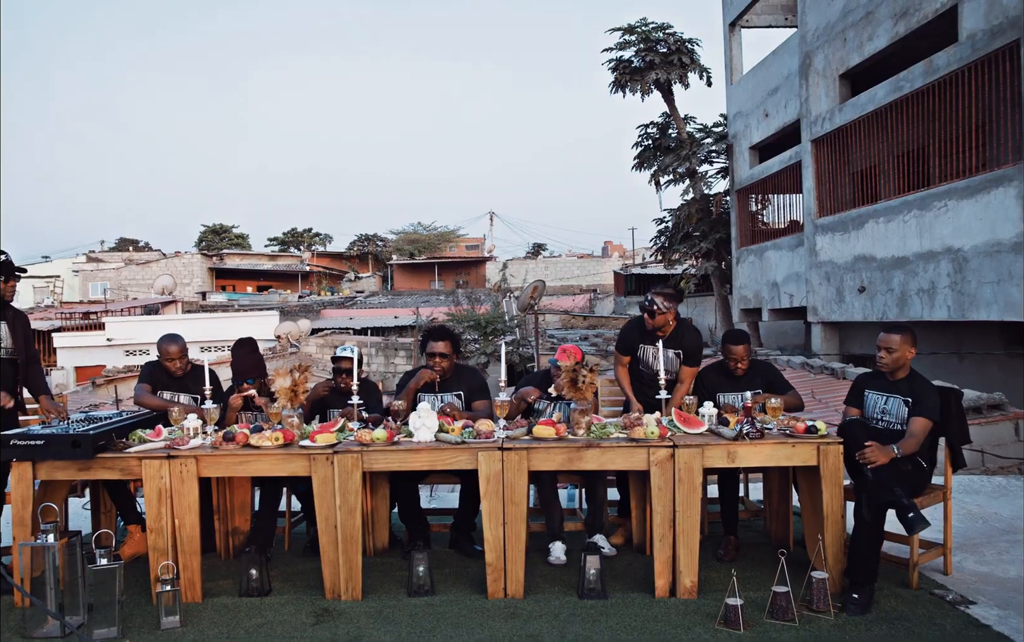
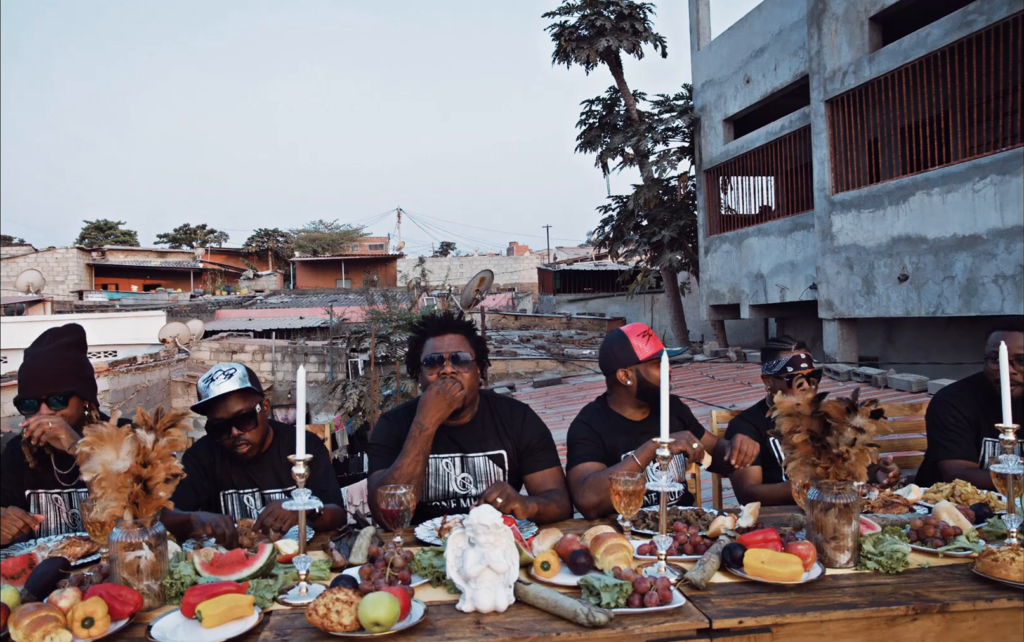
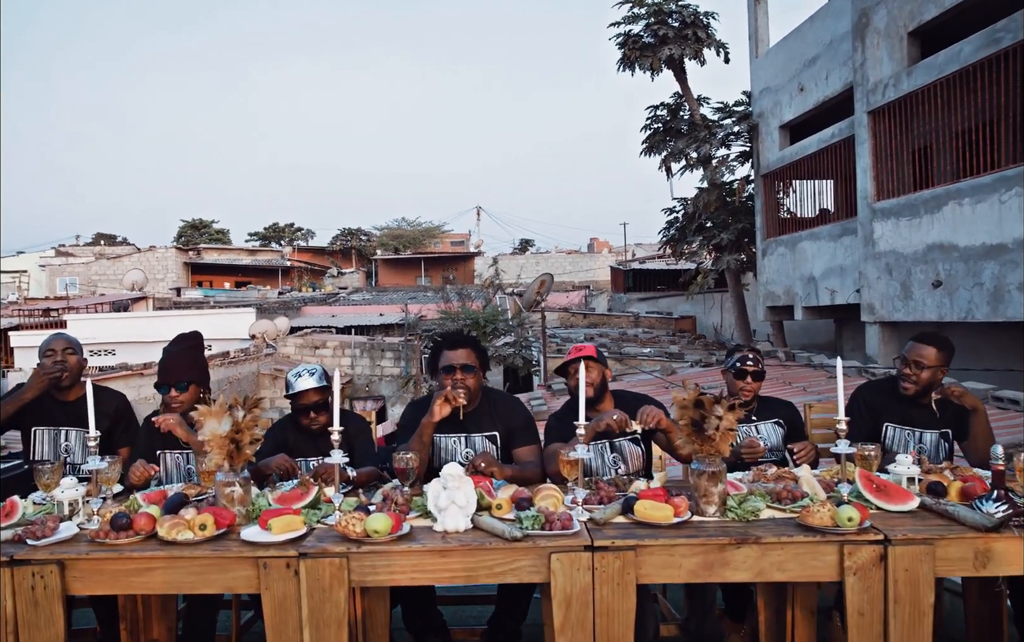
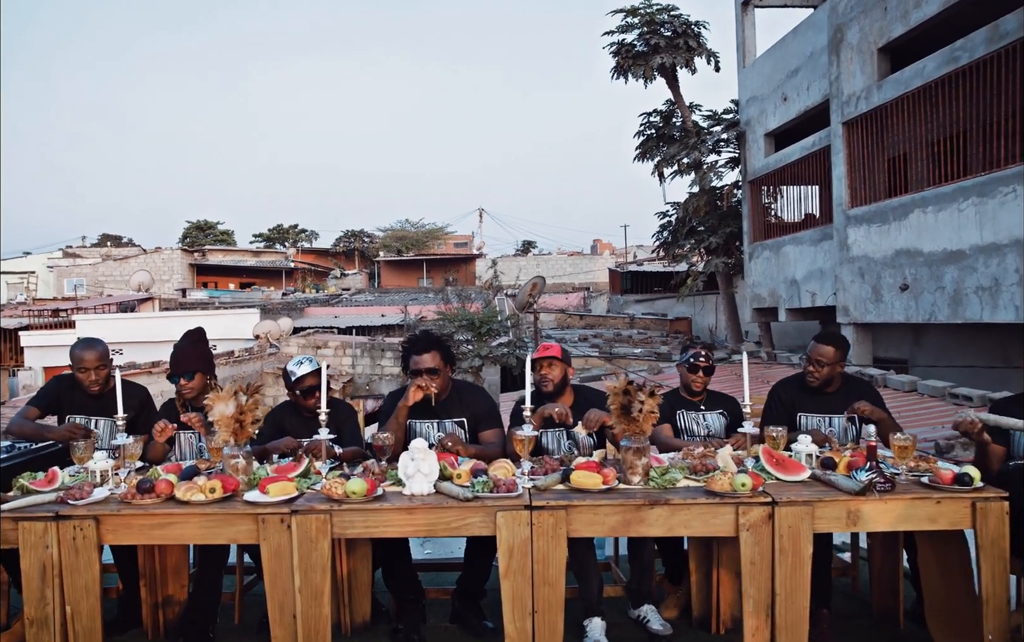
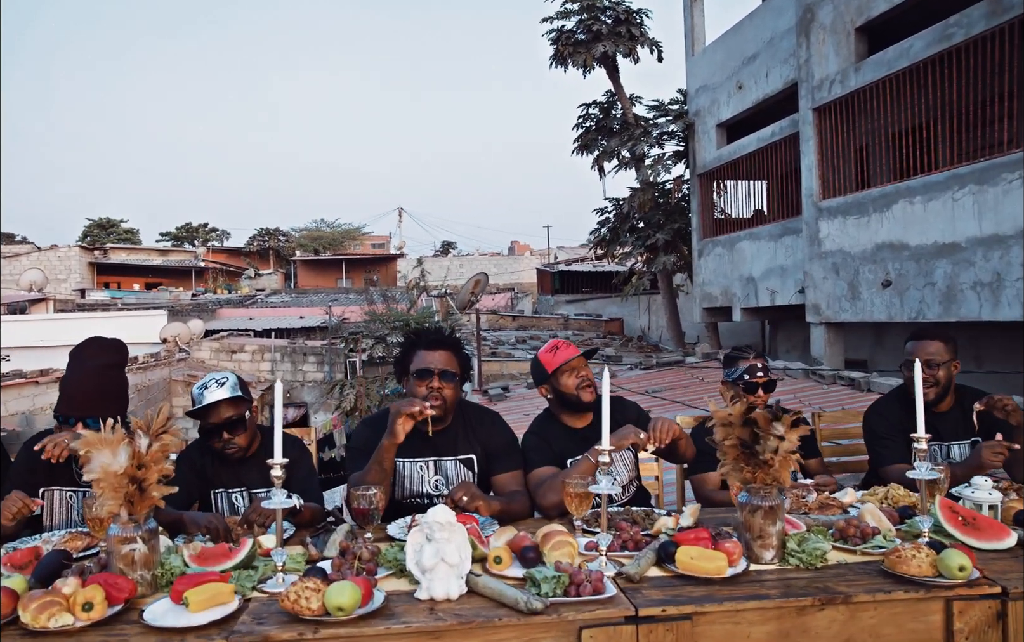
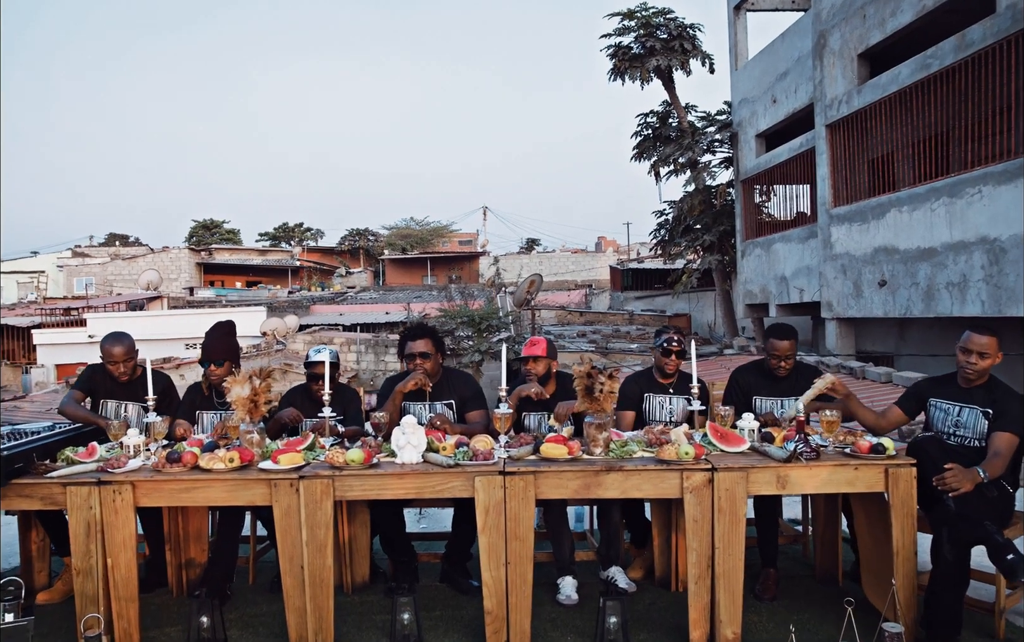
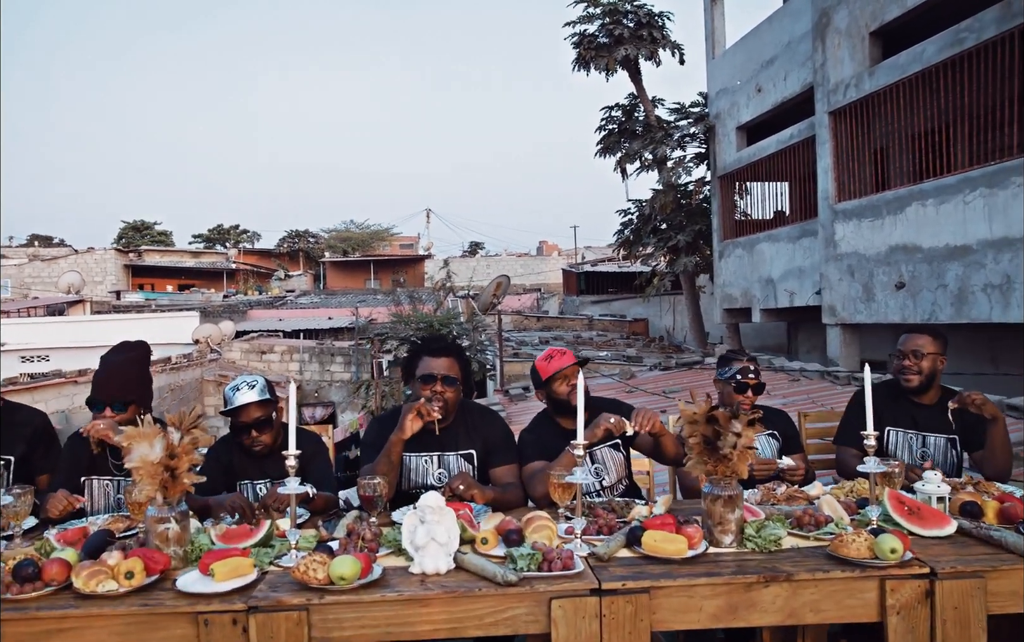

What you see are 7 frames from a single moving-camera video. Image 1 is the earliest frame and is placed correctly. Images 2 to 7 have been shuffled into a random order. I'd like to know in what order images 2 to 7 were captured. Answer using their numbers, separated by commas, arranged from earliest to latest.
6, 4, 3, 7, 5, 2
